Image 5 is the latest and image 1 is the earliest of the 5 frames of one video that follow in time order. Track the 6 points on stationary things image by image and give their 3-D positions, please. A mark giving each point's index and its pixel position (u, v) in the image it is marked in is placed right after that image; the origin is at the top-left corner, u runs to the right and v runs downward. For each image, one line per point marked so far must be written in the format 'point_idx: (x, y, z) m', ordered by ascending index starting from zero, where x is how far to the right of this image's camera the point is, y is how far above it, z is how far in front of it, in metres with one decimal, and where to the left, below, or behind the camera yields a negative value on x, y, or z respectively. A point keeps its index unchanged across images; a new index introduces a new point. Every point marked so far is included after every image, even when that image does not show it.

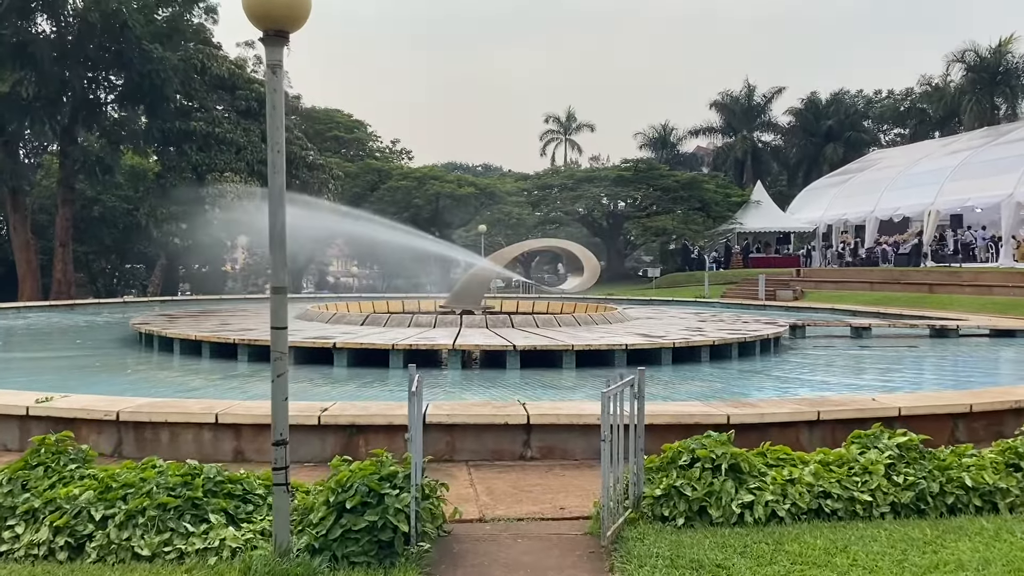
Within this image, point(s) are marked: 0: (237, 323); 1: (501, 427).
0: (-4.4, -0.6, +11.8) m
1: (-0.1, -1.0, +5.2) m
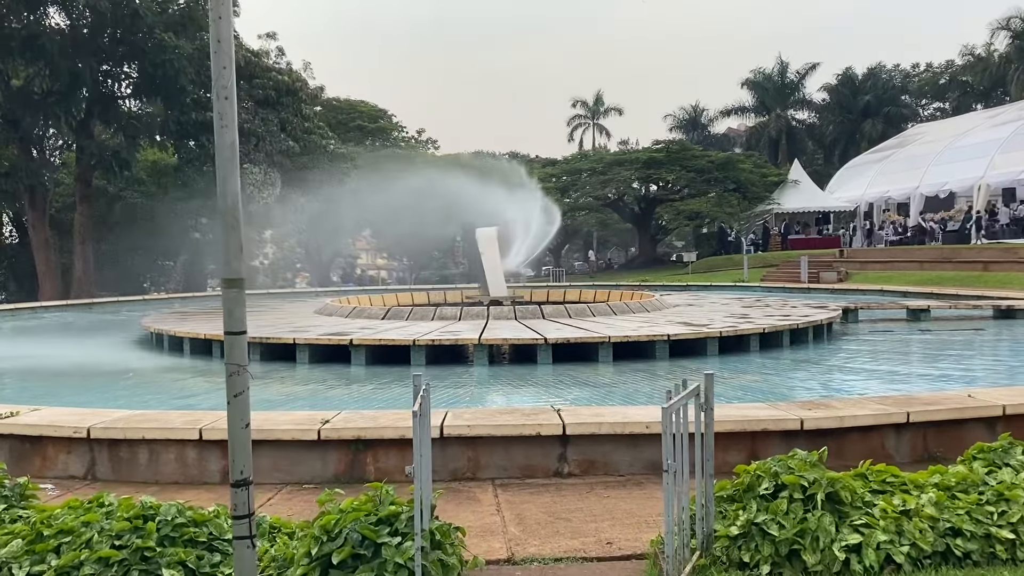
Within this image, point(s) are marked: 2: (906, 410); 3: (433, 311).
0: (-3.9, -0.5, +11.2) m
1: (+0.1, -0.9, +4.4) m
2: (+2.5, -0.8, +4.8) m
3: (-1.2, -0.3, +10.8) m
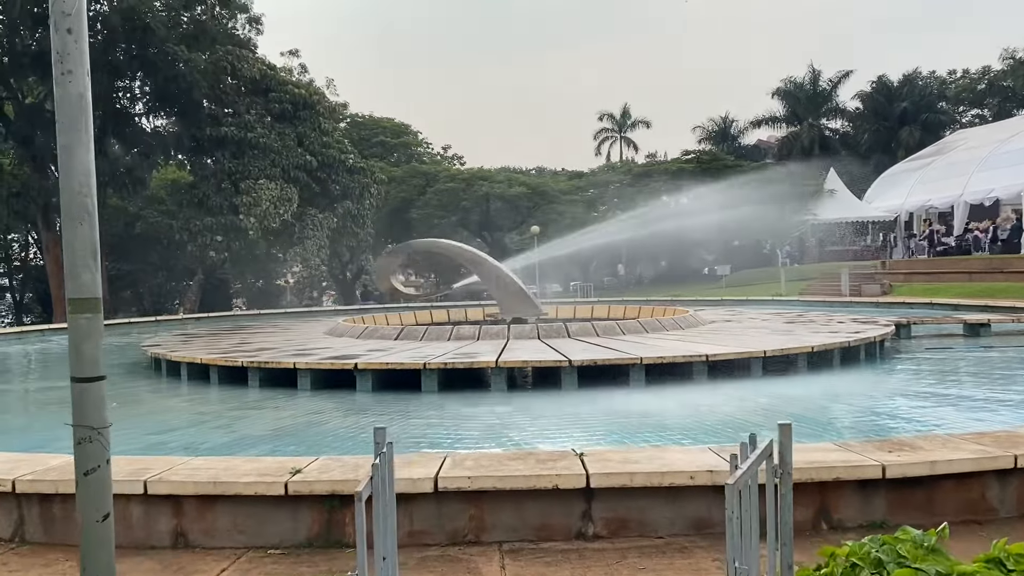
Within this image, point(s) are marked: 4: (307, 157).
0: (-3.6, -0.8, +10.5) m
1: (+0.2, -1.0, +3.6) m
2: (+2.6, -0.9, +3.9) m
3: (-0.9, -0.6, +10.0) m
4: (-5.5, +3.5, +20.0) m
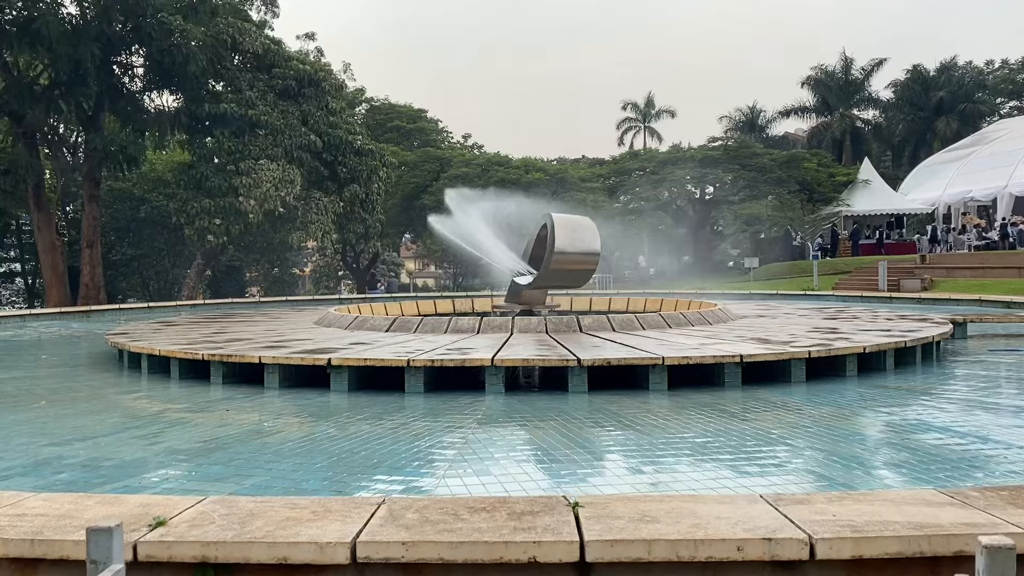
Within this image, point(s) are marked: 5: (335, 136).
0: (-3.5, -0.6, +9.4) m
1: (0.0, -0.9, +2.4) m
2: (+2.5, -0.8, +2.6) m
3: (-0.8, -0.4, +8.8) m
4: (-5.1, +3.8, +18.9) m
5: (-4.7, +4.0, +19.6) m
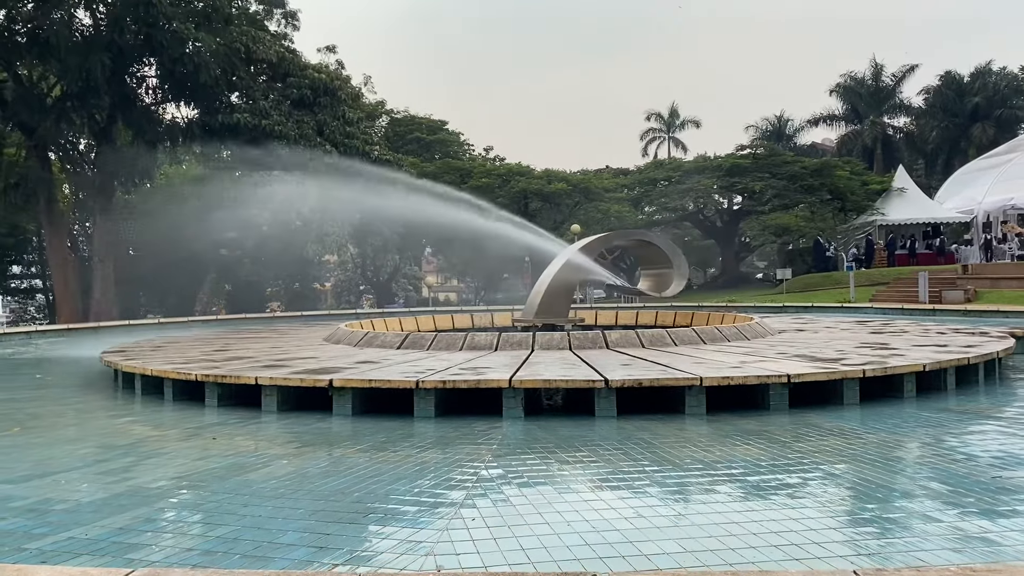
0: (-3.3, -0.7, +8.9) m
1: (+0.1, -0.9, +1.7) m
2: (+2.5, -0.8, +1.9) m
3: (-0.6, -0.6, +8.2) m
4: (-4.6, +3.5, +18.5) m
5: (-4.1, +3.6, +19.2) m
